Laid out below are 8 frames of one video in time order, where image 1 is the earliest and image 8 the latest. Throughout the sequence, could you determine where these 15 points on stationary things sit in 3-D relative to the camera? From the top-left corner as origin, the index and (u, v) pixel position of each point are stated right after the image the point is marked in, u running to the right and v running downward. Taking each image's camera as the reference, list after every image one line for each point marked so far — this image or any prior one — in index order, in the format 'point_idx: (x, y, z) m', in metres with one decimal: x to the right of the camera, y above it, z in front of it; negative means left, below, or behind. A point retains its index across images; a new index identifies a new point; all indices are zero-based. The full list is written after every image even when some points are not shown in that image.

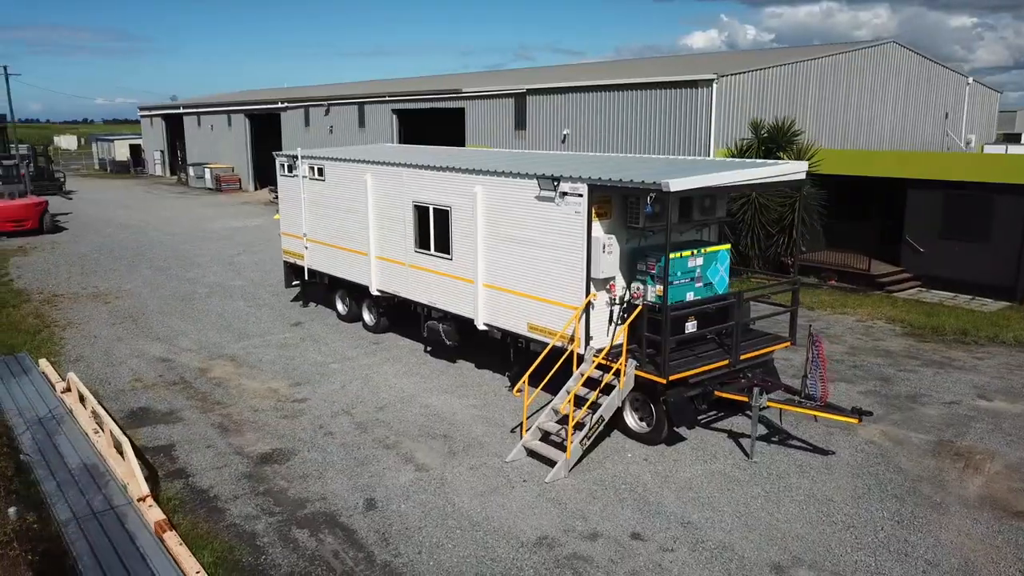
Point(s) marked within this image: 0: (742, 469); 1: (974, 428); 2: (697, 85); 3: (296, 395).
0: (+2.1, -1.7, +7.6) m
1: (+4.9, -1.5, +8.7) m
2: (+3.7, +4.1, +16.7) m
3: (-2.5, -1.2, +9.6) m
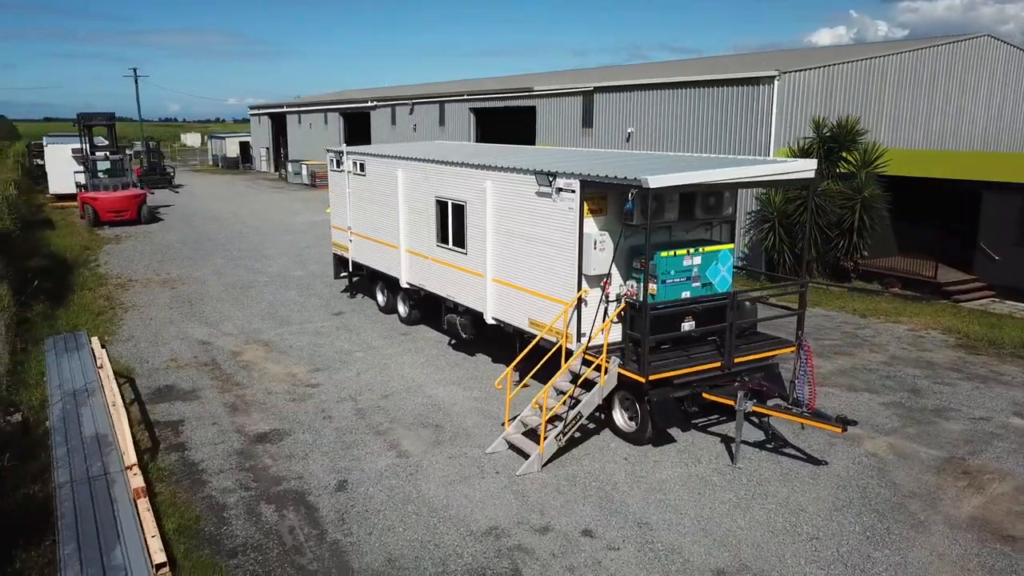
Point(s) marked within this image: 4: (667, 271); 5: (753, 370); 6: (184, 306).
0: (+1.9, -1.7, +7.4) m
1: (+4.8, -1.6, +8.1) m
2: (+4.9, +4.1, +16.2) m
3: (-2.5, -1.1, +10.0) m
4: (+1.5, +0.2, +8.1) m
5: (+2.4, -0.8, +8.3) m
6: (-5.5, -0.3, +13.8) m
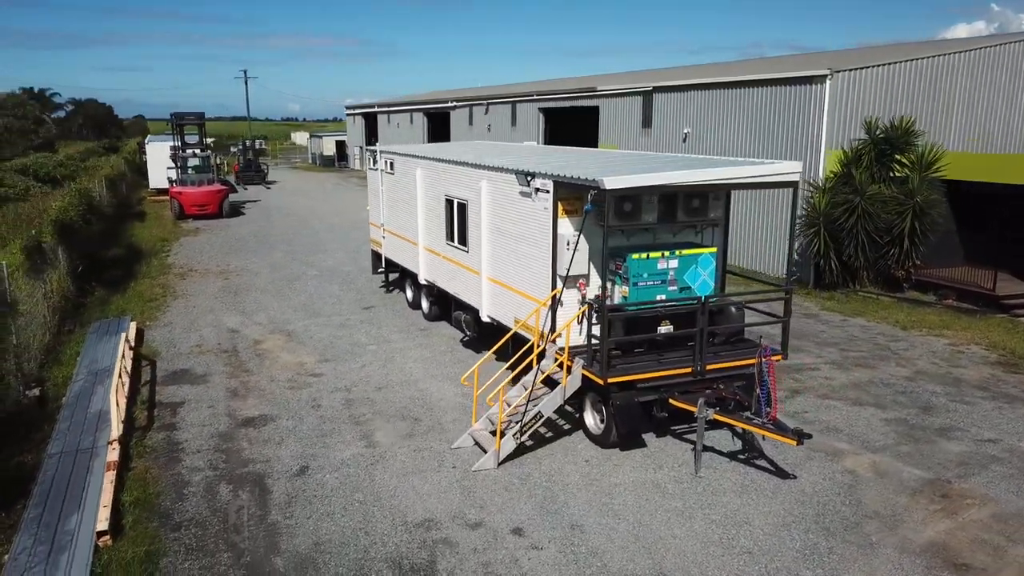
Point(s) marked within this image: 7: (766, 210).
0: (+1.5, -1.7, +7.3) m
1: (+4.4, -1.7, +7.6) m
2: (+5.7, +3.9, +15.6) m
3: (-2.5, -1.0, +10.4) m
4: (+1.2, +0.2, +8.0) m
5: (+2.2, -0.9, +8.1) m
6: (-5.0, -0.1, +14.5) m
7: (+5.3, +1.6, +17.0) m
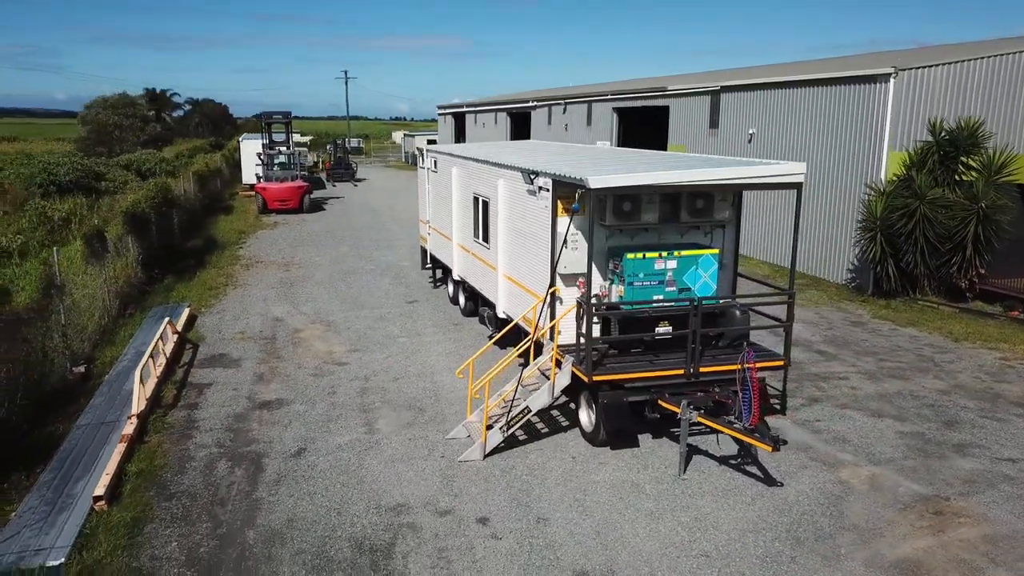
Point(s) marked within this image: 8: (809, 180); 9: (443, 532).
0: (+1.3, -1.7, +7.2) m
1: (+4.3, -1.8, +7.2) m
2: (+6.6, +3.8, +15.0) m
3: (-2.2, -0.9, +10.9) m
4: (+1.2, +0.2, +8.0) m
5: (+2.1, -0.9, +8.0) m
6: (-4.2, 0.0, +15.2) m
7: (+6.3, +1.5, +16.4) m
8: (+6.2, +2.3, +17.1) m
9: (-0.5, -1.9, +6.4) m
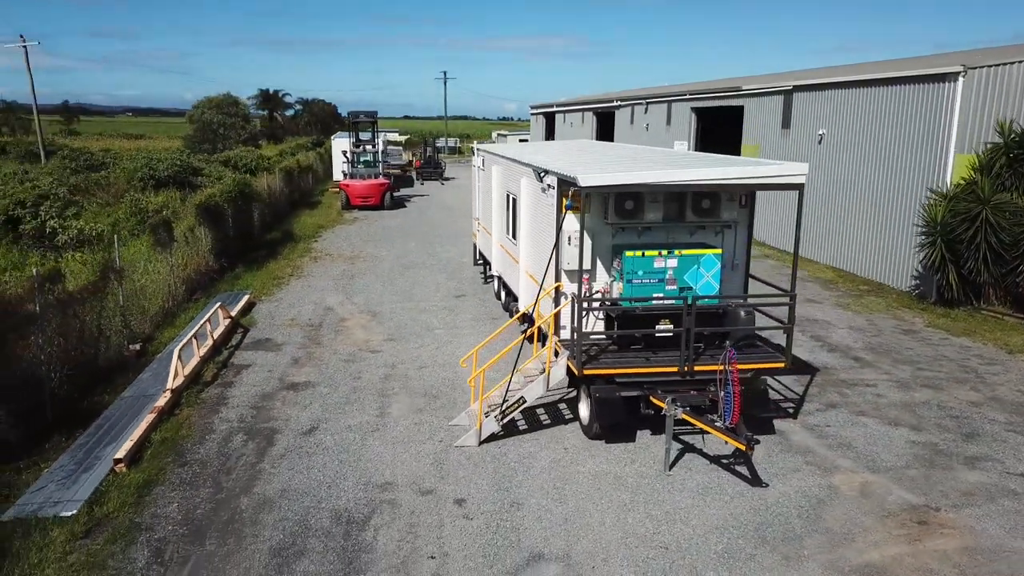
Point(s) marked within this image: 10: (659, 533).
0: (+1.1, -1.7, +7.4) m
1: (+4.1, -1.8, +7.0) m
2: (+7.6, +3.6, +14.4) m
3: (-1.9, -0.8, +11.4) m
4: (+1.2, +0.2, +8.1) m
5: (+2.1, -0.9, +8.0) m
6: (-3.3, +0.2, +16.0) m
7: (+7.4, +1.4, +15.9) m
8: (+7.4, +2.1, +16.5) m
9: (-0.8, -1.8, +6.8) m
10: (+1.1, -1.9, +6.4) m
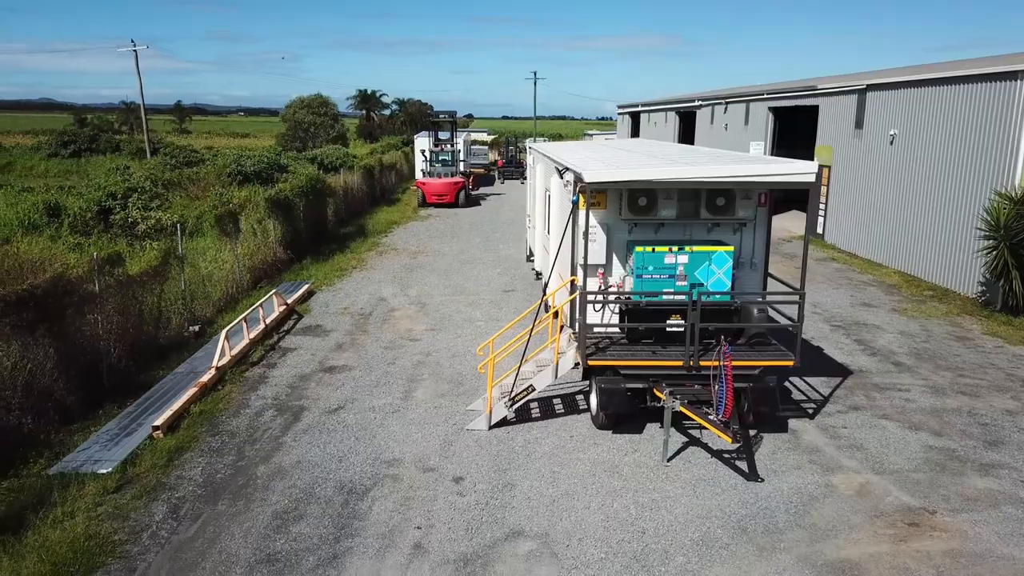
0: (+1.1, -1.6, +7.6) m
1: (+4.0, -1.8, +6.8) m
2: (+8.5, +3.5, +13.8) m
3: (-1.4, -0.7, +11.9) m
4: (+1.3, +0.2, +8.3) m
5: (+2.1, -0.9, +8.0) m
6: (-2.2, +0.3, +16.6) m
7: (+8.4, +1.2, +15.3) m
8: (+8.5, +2.0, +15.9) m
9: (-0.8, -1.7, +7.2) m
10: (+1.0, -1.9, +6.6) m
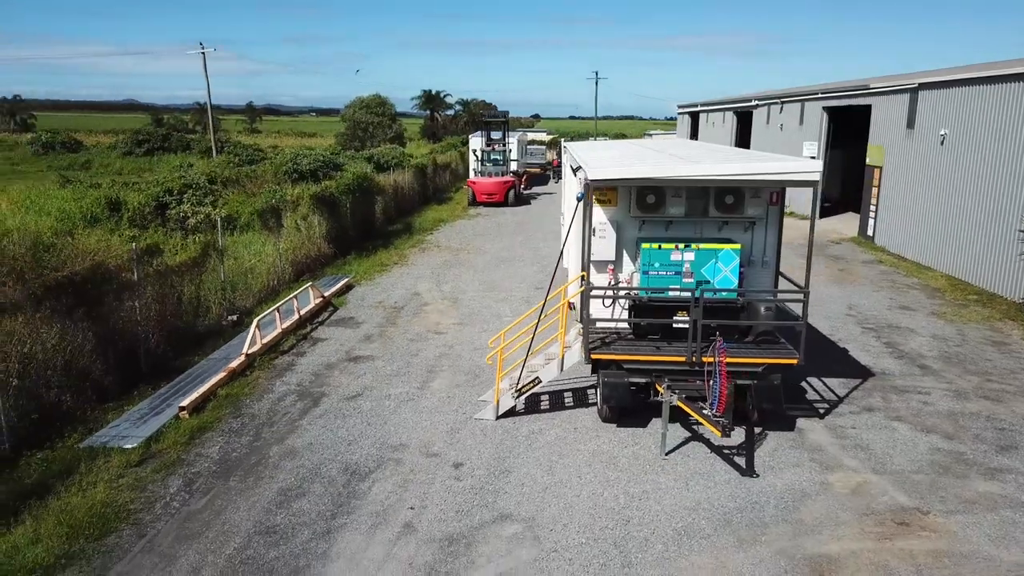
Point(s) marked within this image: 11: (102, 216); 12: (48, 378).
0: (+1.1, -1.6, +7.7) m
1: (+4.0, -1.9, +6.7) m
2: (+9.0, +3.4, +13.3) m
3: (-1.0, -0.6, +12.2) m
4: (+1.4, +0.3, +8.4) m
5: (+2.2, -0.8, +8.1) m
6: (-1.5, +0.4, +17.0) m
7: (+9.0, +1.2, +14.8) m
8: (+9.2, +1.9, +15.5) m
9: (-0.8, -1.7, +7.5) m
10: (+0.9, -1.8, +6.7) m
11: (-8.0, +1.4, +15.9) m
12: (-4.6, -0.9, +8.0) m
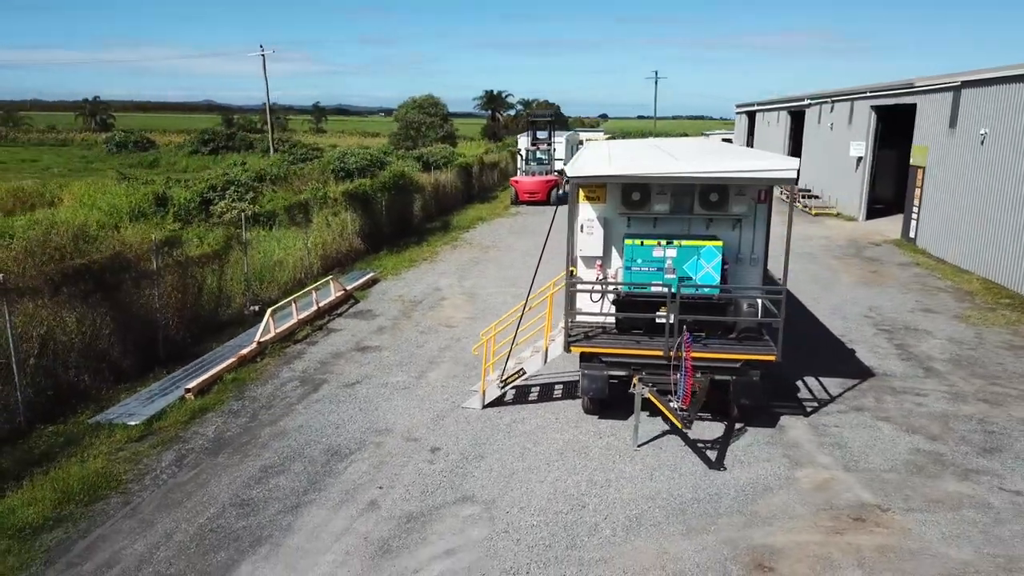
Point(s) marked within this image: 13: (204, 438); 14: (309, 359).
0: (+0.9, -1.5, +7.9) m
1: (+3.6, -1.8, +6.7) m
2: (+9.3, +3.4, +12.9) m
3: (-0.9, -0.5, +12.6) m
4: (+1.3, +0.3, +8.6) m
5: (+2.0, -0.8, +8.2) m
6: (-0.9, +0.5, +17.4) m
7: (+9.4, +1.1, +14.4) m
8: (+9.6, +1.9, +15.0) m
9: (-1.1, -1.6, +7.8) m
10: (+0.6, -1.8, +6.9) m
11: (-7.5, +1.6, +16.8) m
12: (-4.7, -0.8, +8.7) m
13: (-3.0, -1.5, +8.1) m
14: (-2.6, -0.9, +10.7) m
